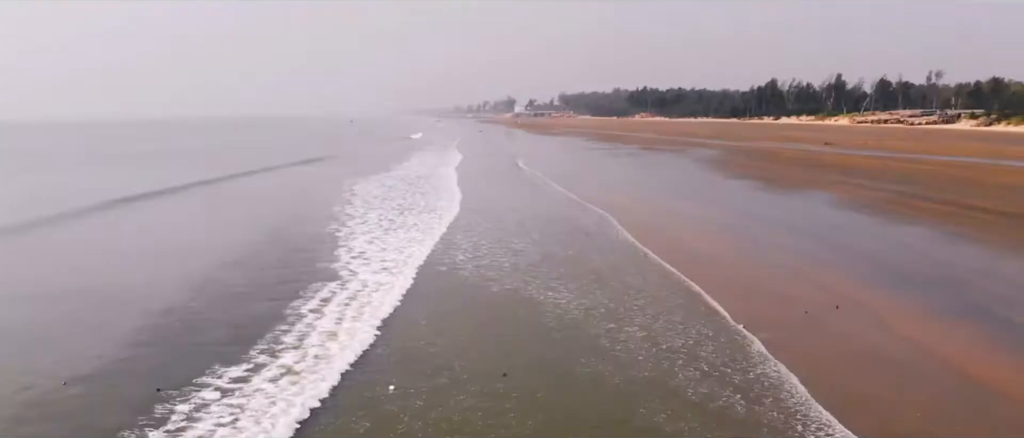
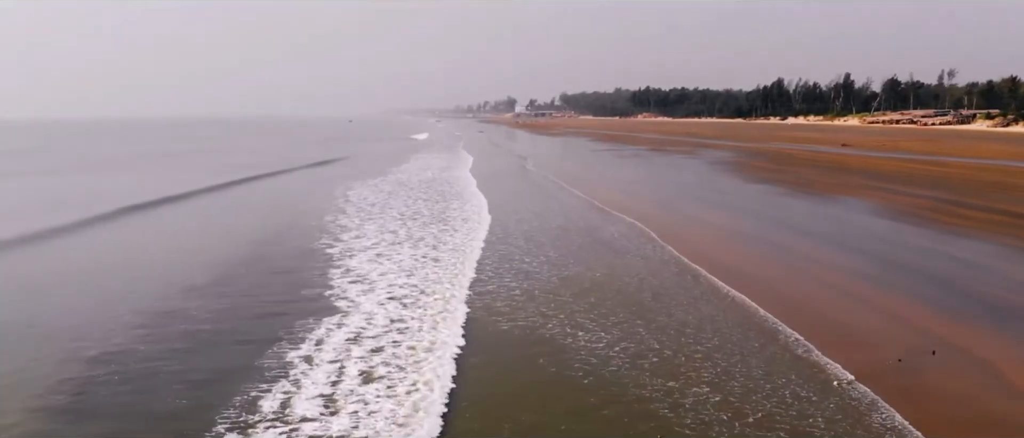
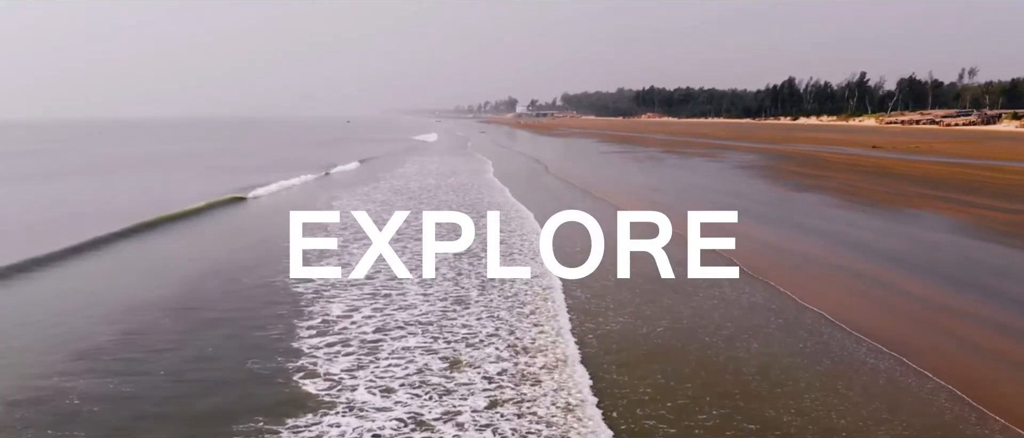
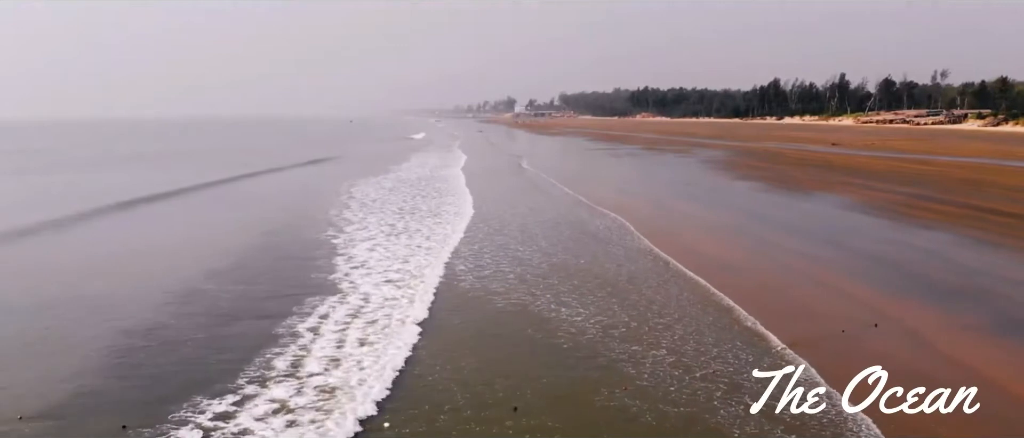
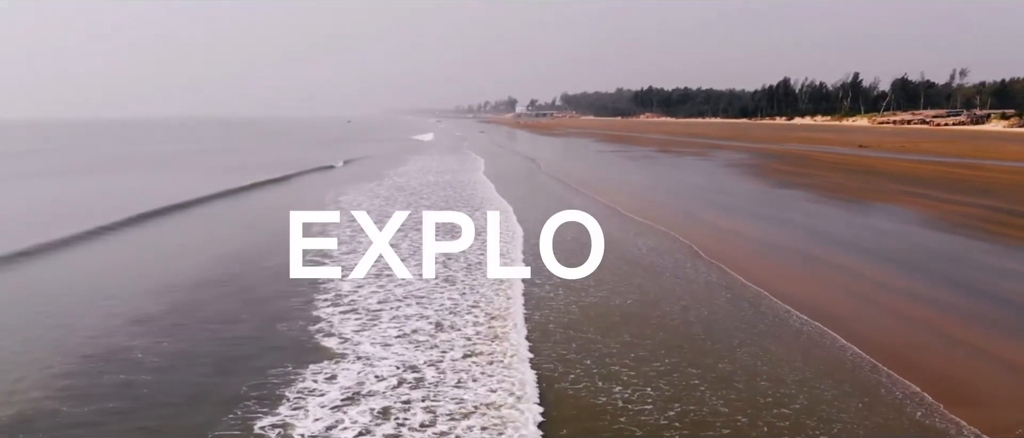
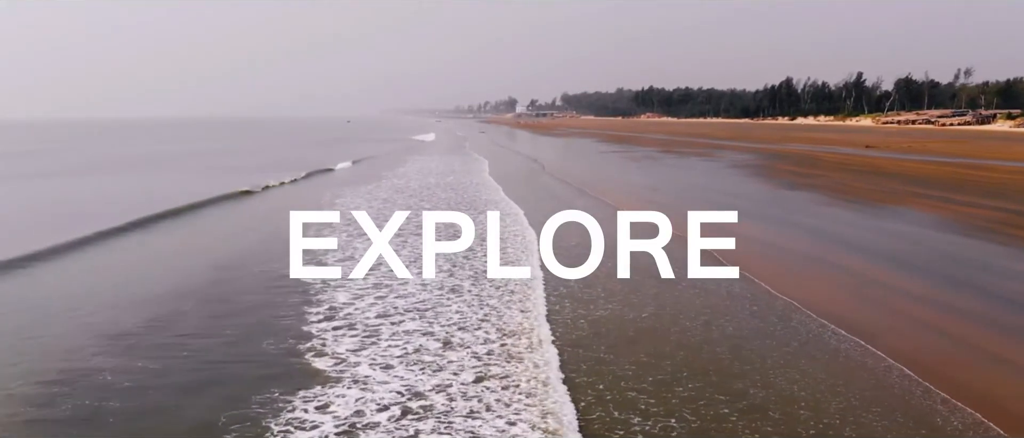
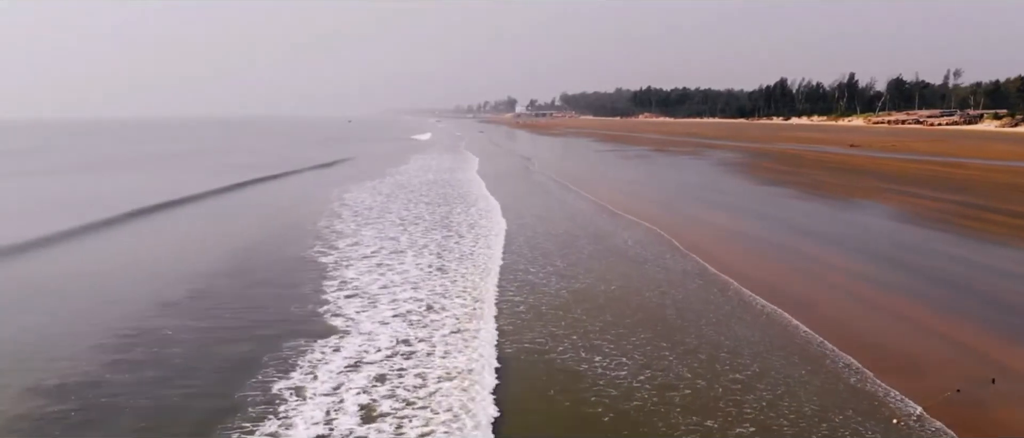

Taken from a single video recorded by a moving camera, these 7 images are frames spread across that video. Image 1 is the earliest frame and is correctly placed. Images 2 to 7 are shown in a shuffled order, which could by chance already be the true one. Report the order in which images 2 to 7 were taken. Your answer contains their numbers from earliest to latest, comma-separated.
4, 2, 7, 5, 6, 3
